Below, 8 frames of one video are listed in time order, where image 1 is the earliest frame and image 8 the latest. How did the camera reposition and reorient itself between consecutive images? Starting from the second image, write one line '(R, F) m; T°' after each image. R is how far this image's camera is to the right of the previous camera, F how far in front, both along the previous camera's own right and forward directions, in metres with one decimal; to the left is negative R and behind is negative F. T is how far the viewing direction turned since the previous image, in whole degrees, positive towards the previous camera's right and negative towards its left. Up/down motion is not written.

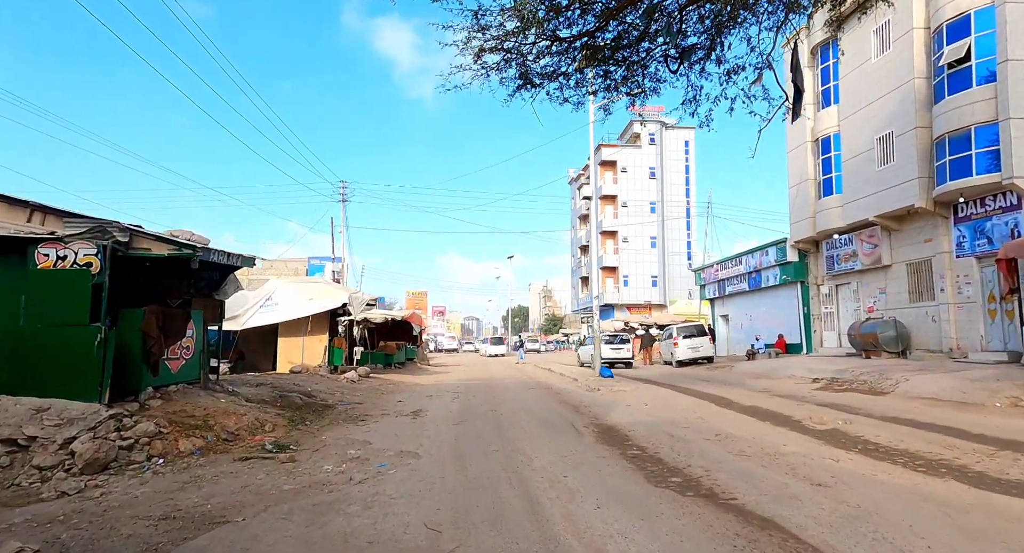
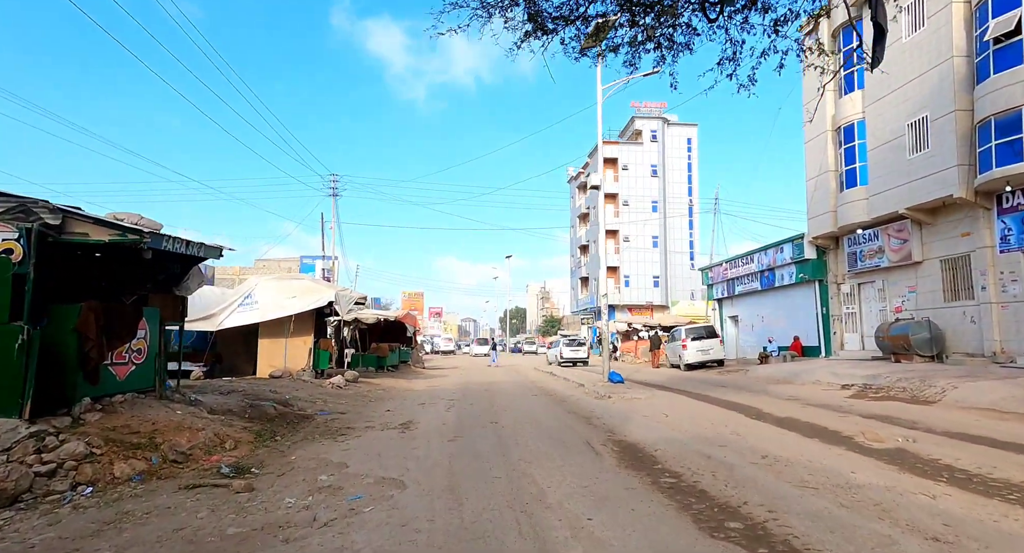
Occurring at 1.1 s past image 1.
(-0.1, +1.6) m; 0°
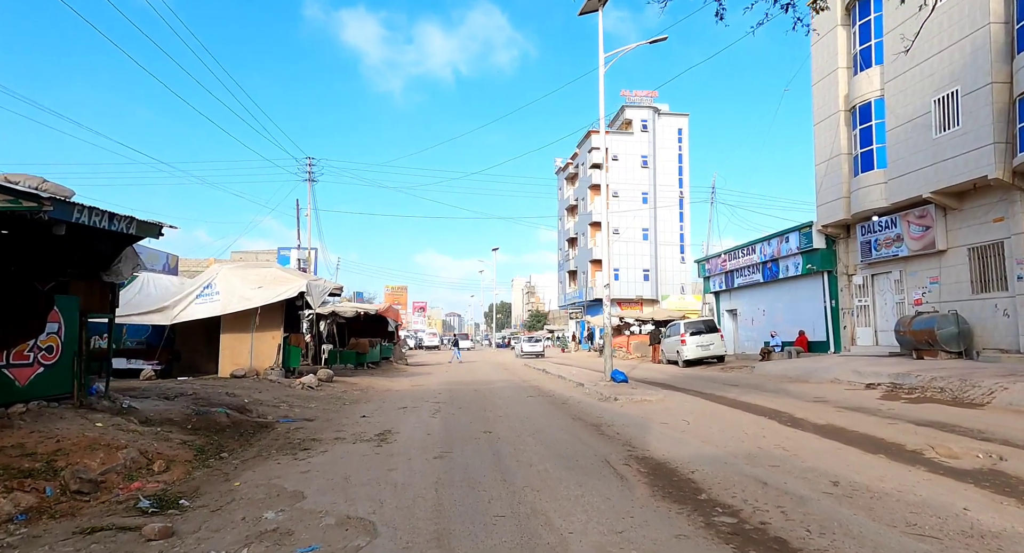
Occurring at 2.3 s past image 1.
(-0.2, +1.7) m; +1°
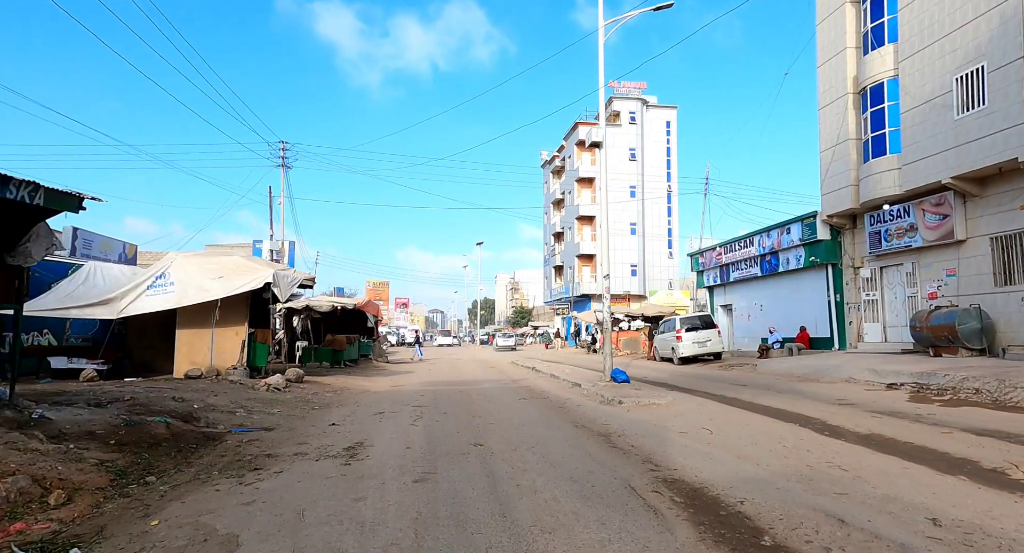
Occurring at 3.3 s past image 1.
(-0.2, +1.5) m; +2°
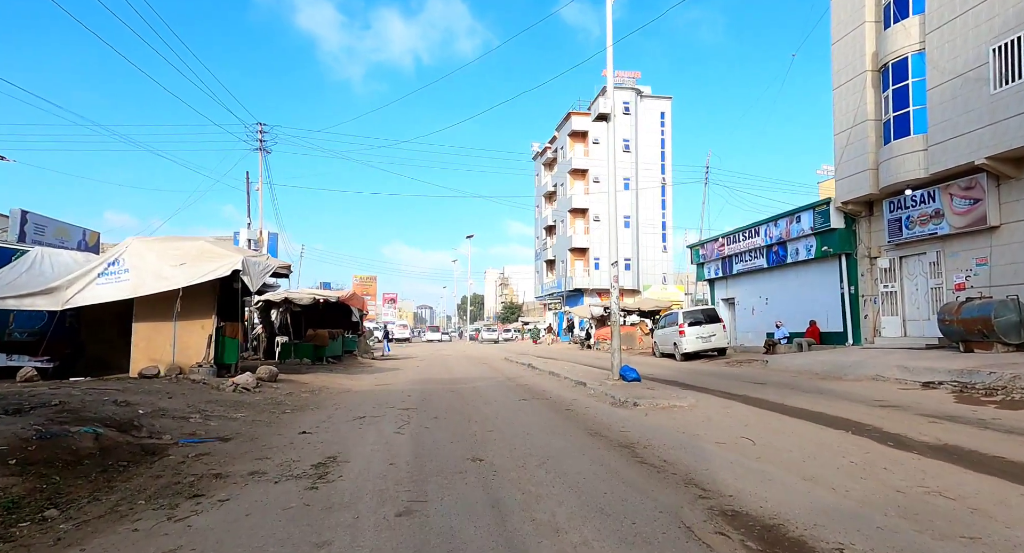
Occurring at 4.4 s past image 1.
(-0.2, +1.5) m; +1°
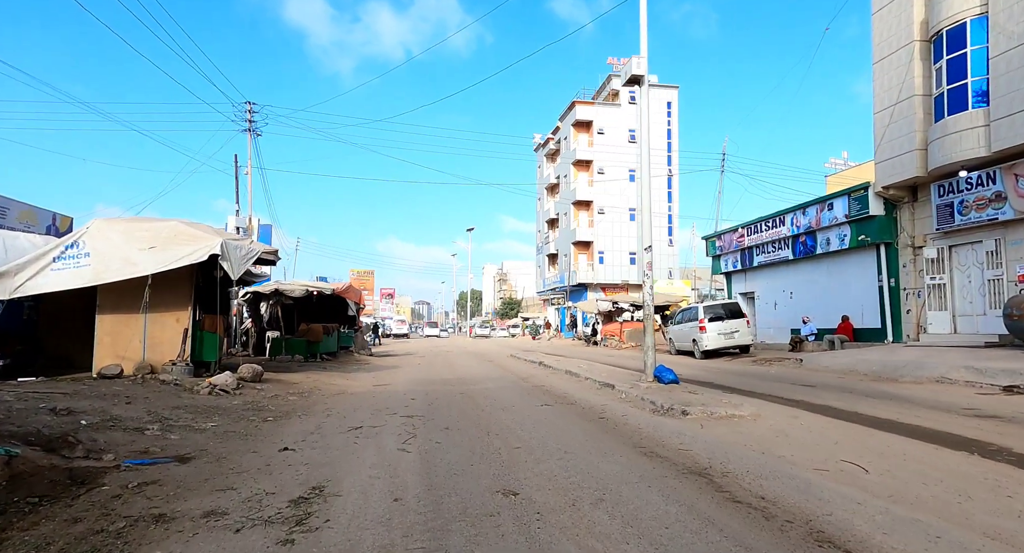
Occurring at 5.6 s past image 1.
(-0.4, +1.7) m; 0°
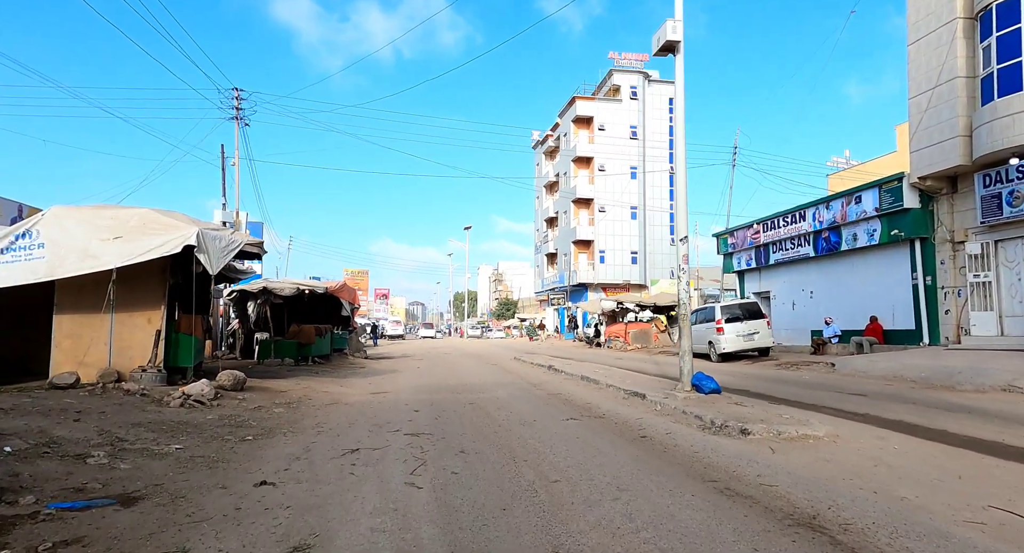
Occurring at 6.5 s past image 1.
(-0.4, +1.4) m; +1°
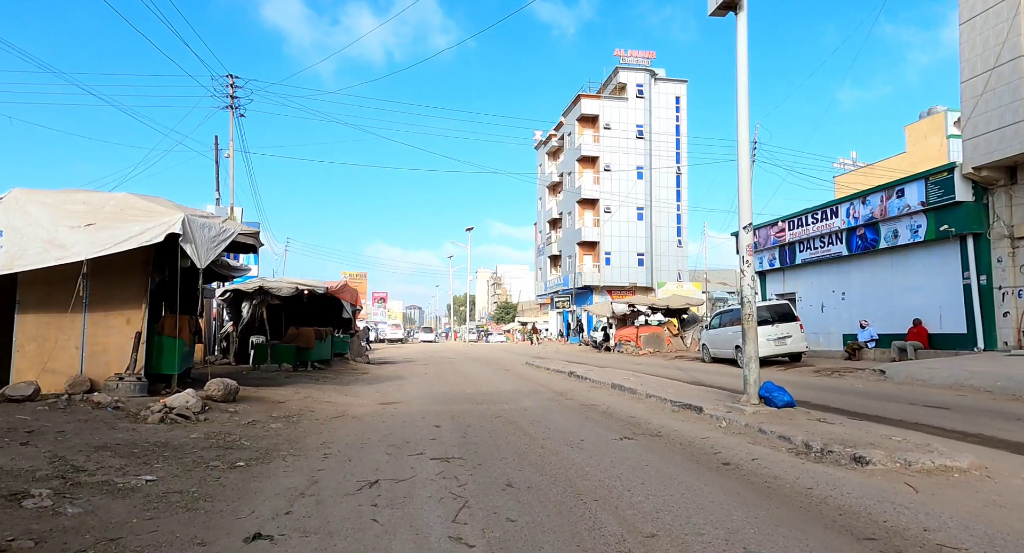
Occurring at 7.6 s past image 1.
(-0.6, +1.4) m; 0°
